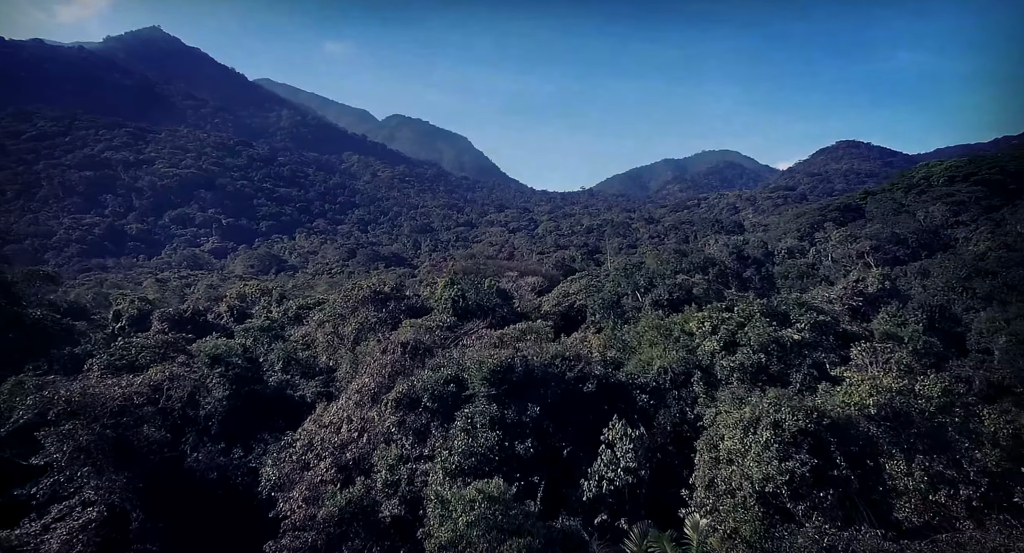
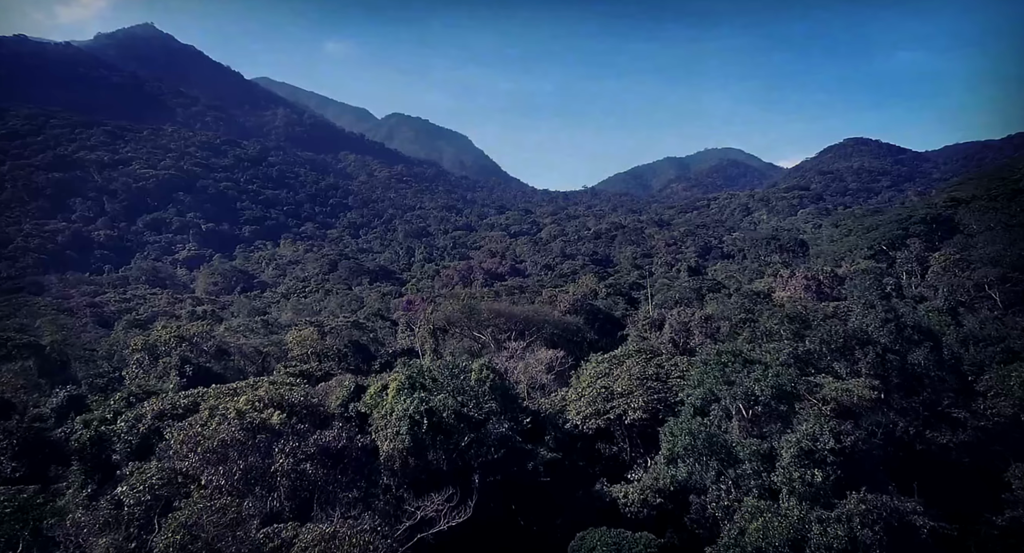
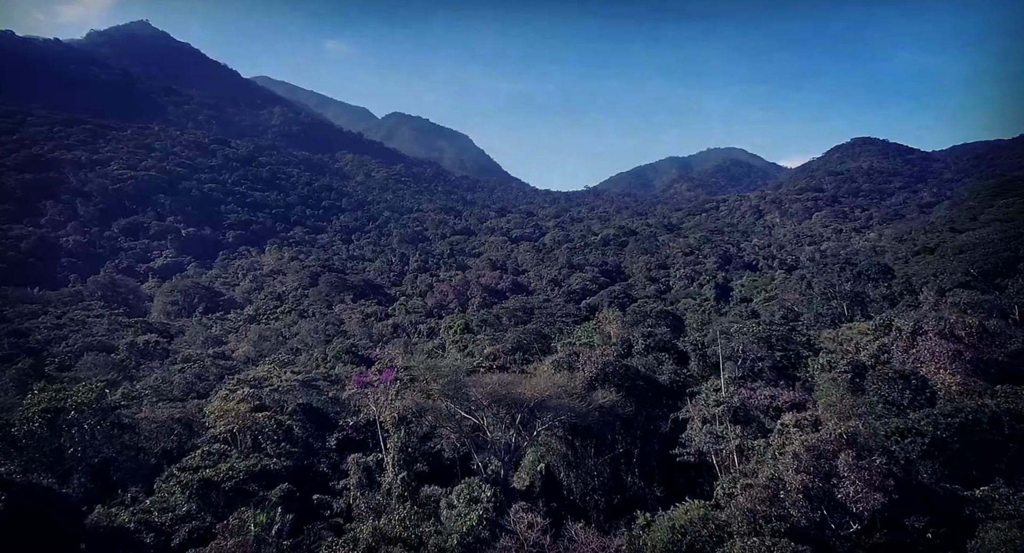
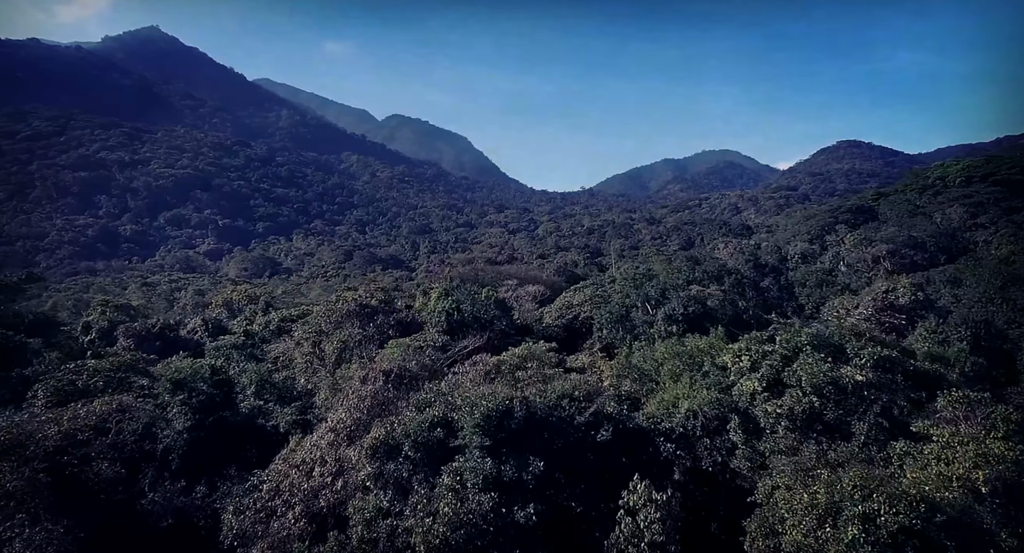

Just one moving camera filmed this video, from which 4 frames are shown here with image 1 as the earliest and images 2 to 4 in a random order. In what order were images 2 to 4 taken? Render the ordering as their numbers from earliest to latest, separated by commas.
4, 2, 3
